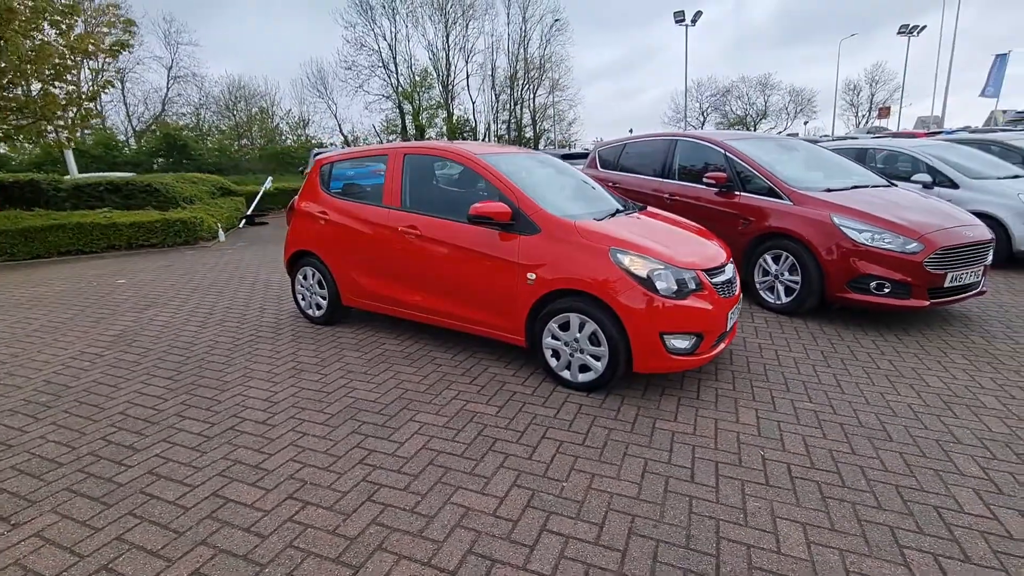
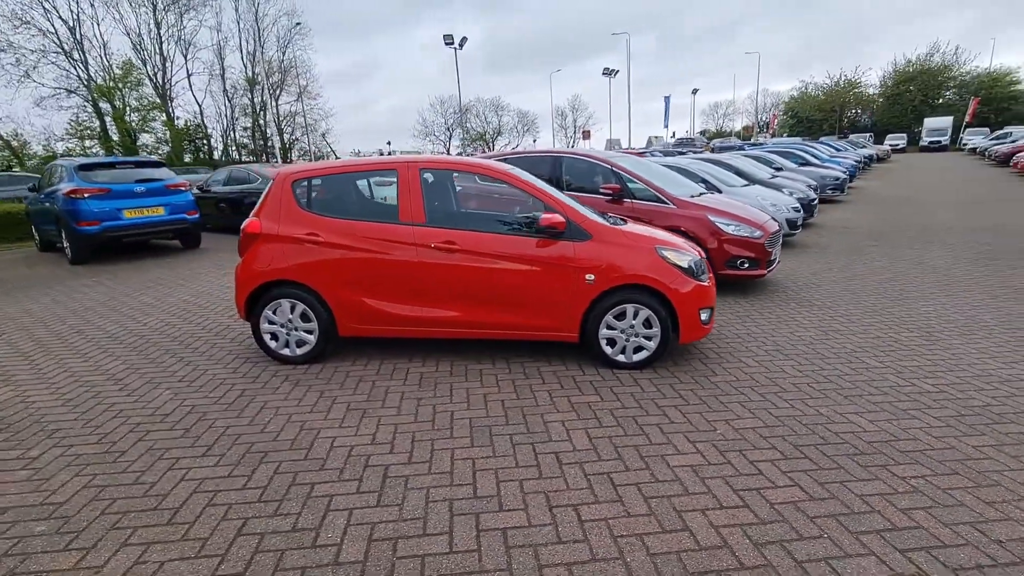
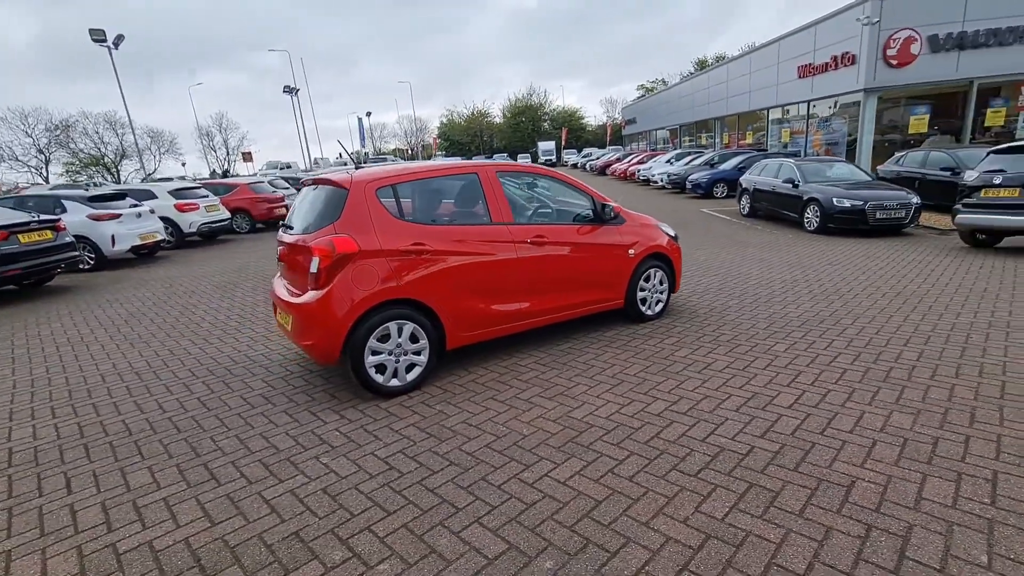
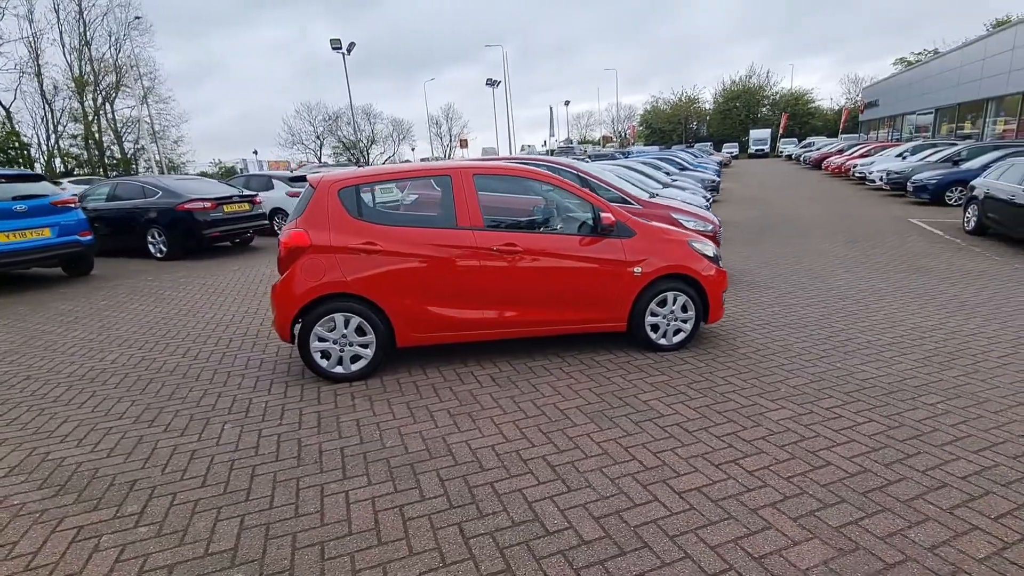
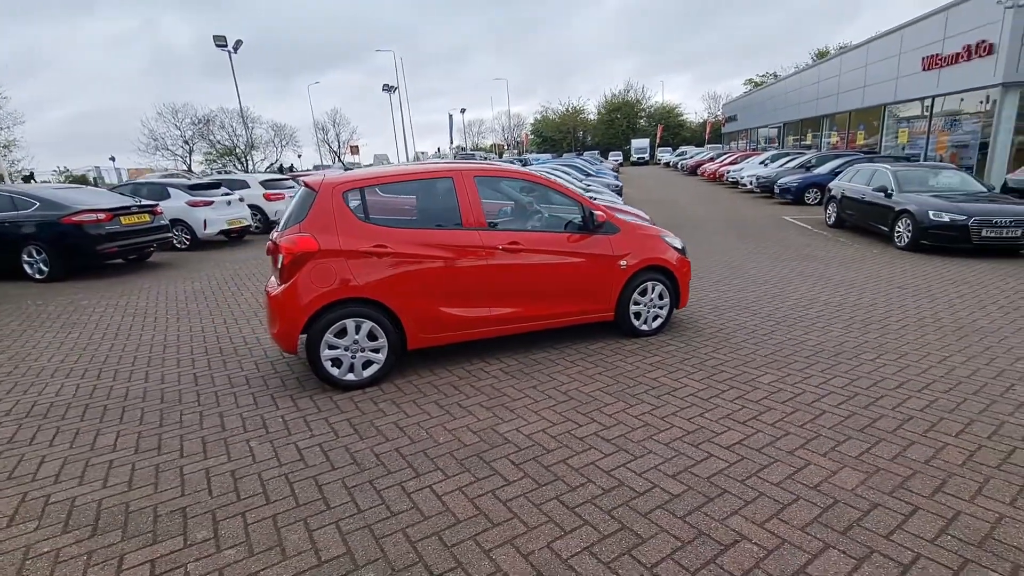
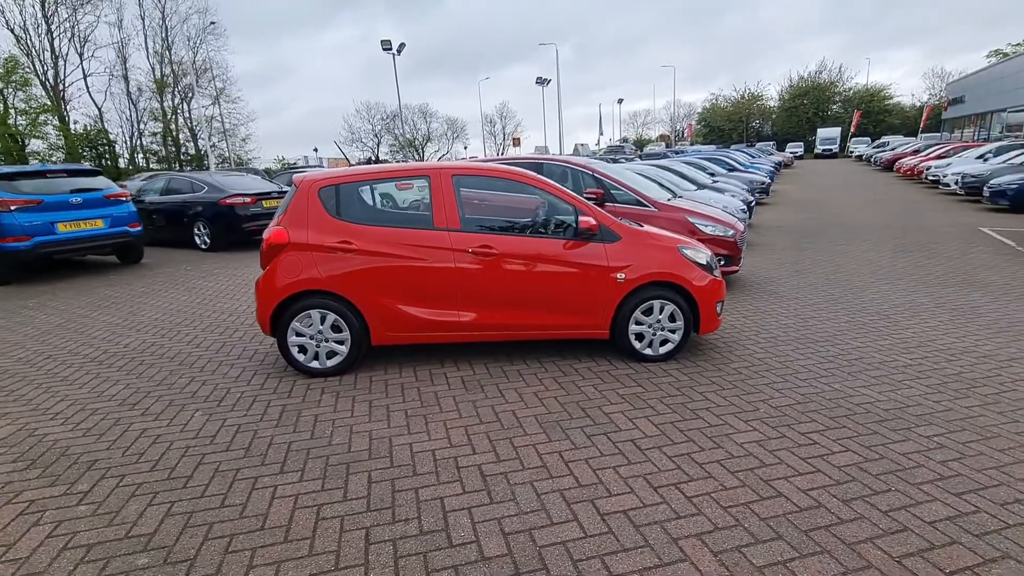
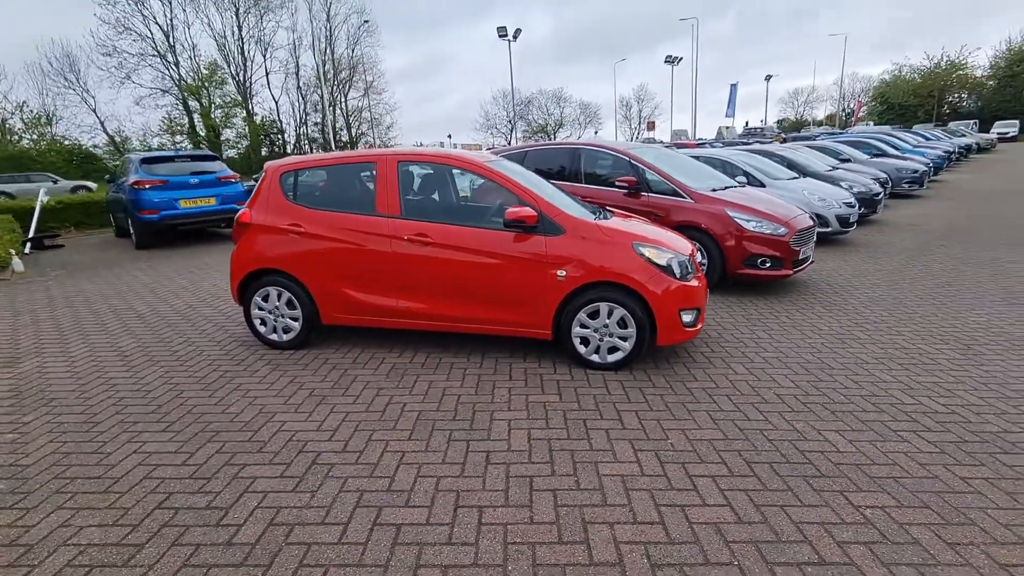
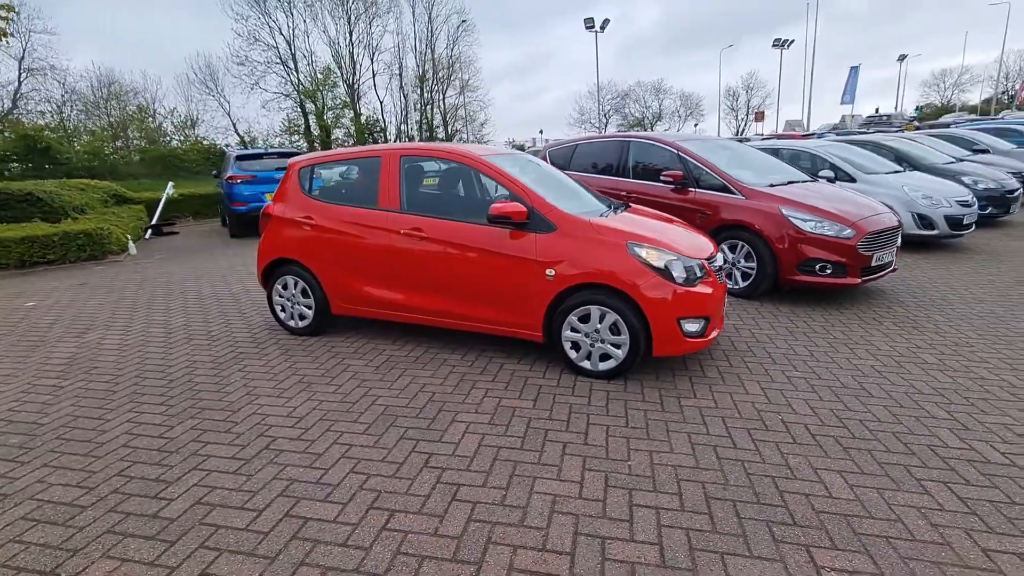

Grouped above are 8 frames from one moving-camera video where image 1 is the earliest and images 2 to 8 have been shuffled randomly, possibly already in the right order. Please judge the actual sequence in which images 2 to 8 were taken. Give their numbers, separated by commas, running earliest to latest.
8, 7, 2, 6, 4, 5, 3
